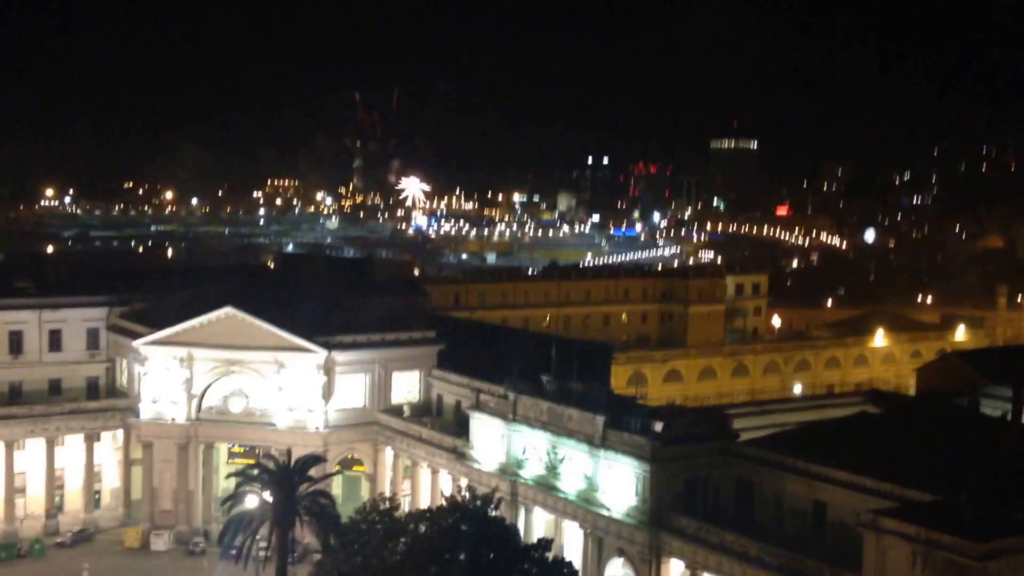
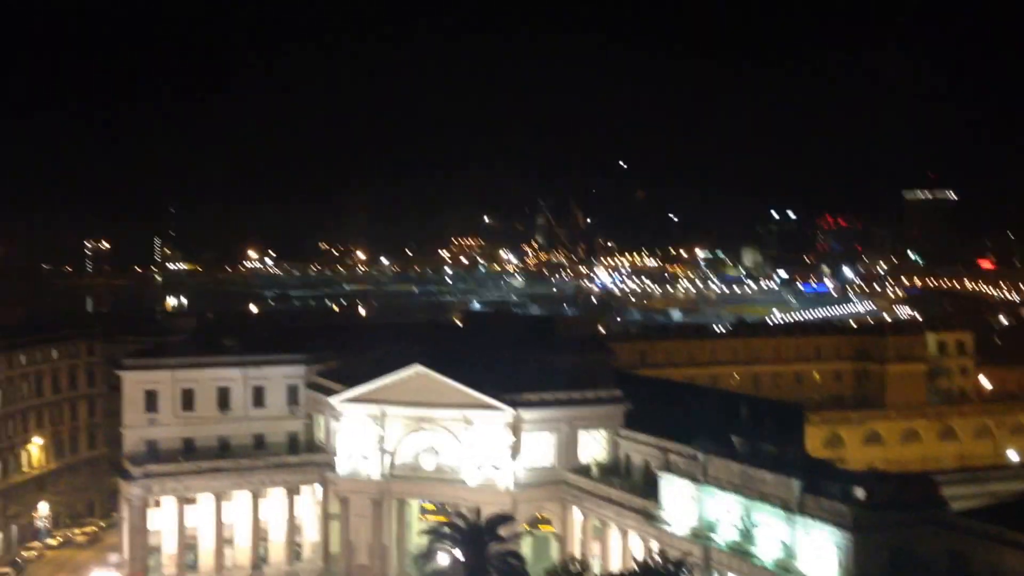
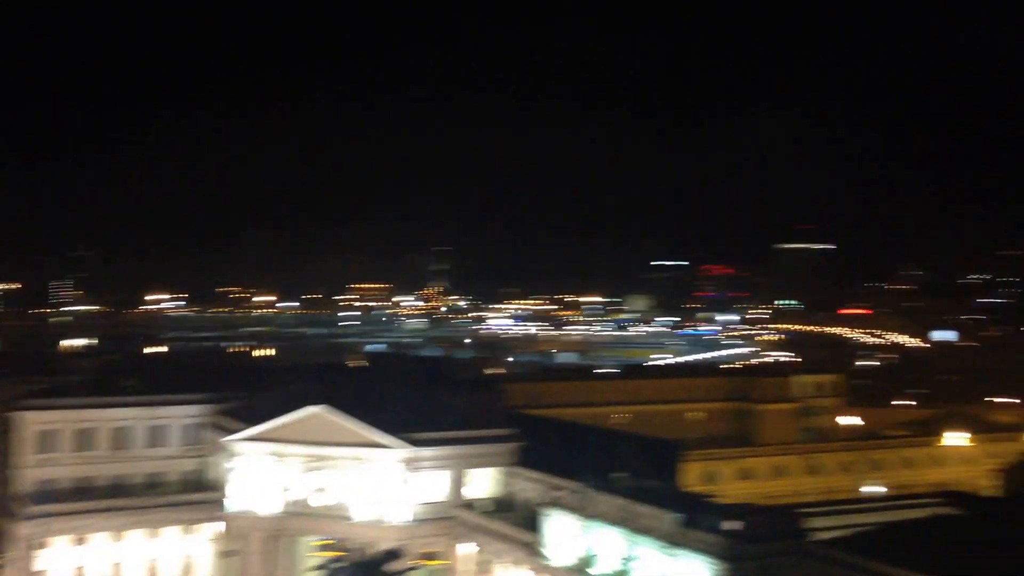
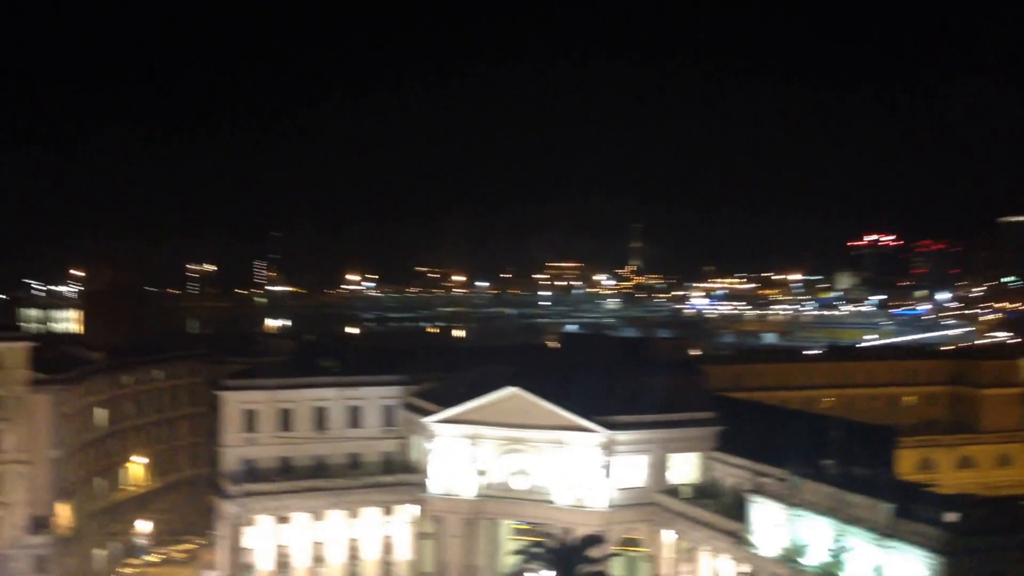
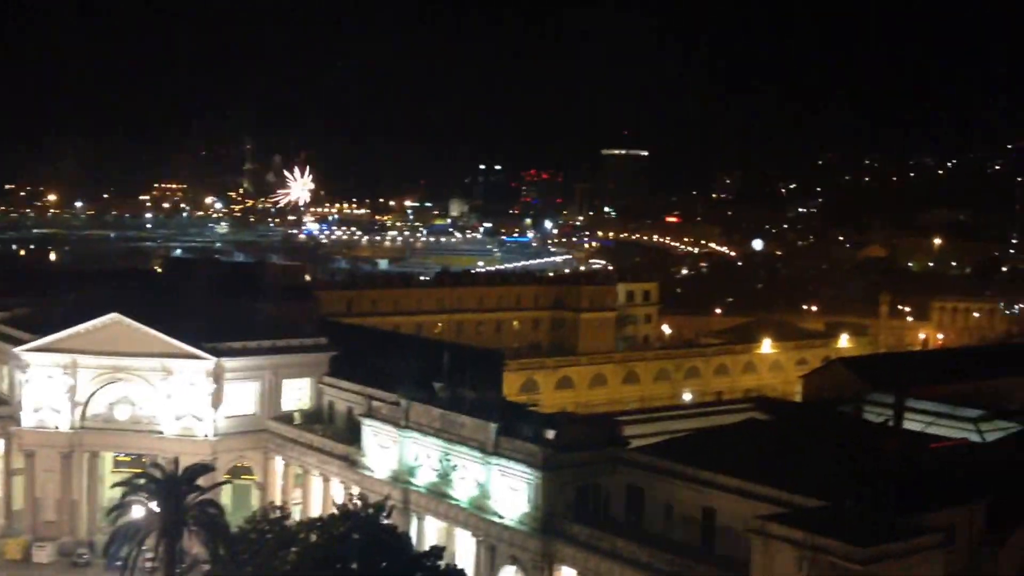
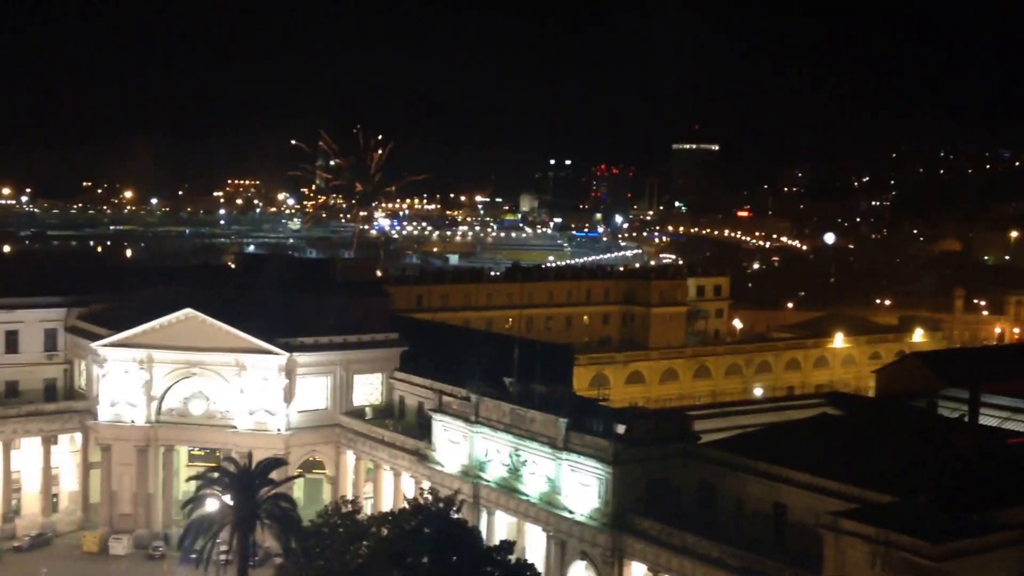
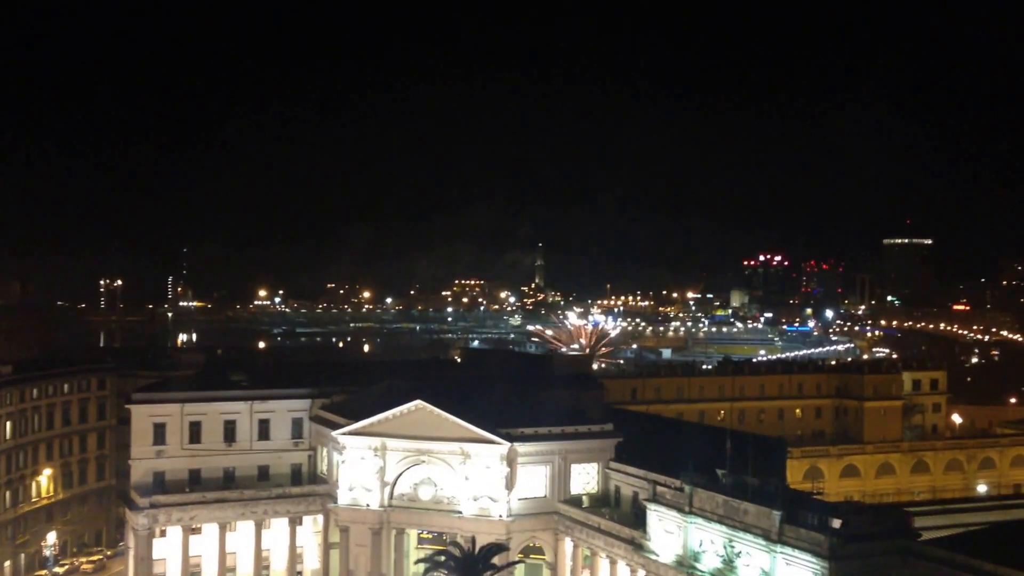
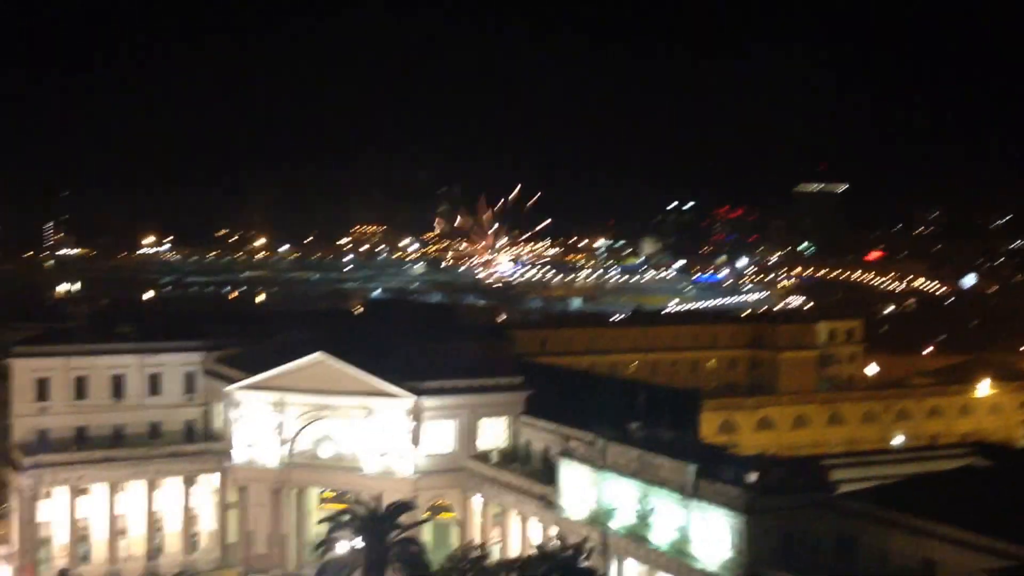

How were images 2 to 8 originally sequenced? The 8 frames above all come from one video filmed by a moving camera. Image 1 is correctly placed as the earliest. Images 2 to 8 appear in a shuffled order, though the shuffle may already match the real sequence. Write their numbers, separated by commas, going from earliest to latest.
6, 5, 8, 2, 4, 7, 3
